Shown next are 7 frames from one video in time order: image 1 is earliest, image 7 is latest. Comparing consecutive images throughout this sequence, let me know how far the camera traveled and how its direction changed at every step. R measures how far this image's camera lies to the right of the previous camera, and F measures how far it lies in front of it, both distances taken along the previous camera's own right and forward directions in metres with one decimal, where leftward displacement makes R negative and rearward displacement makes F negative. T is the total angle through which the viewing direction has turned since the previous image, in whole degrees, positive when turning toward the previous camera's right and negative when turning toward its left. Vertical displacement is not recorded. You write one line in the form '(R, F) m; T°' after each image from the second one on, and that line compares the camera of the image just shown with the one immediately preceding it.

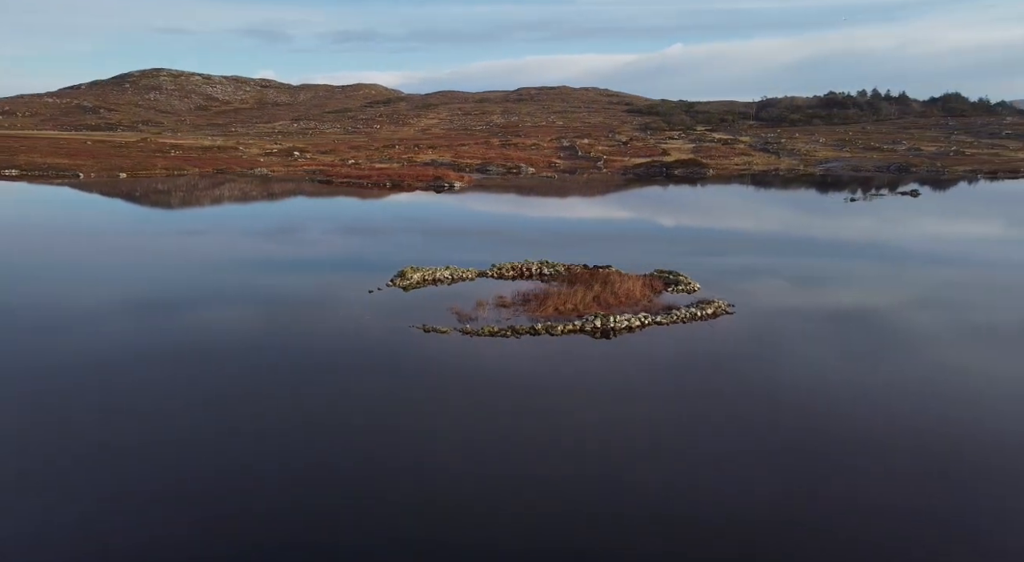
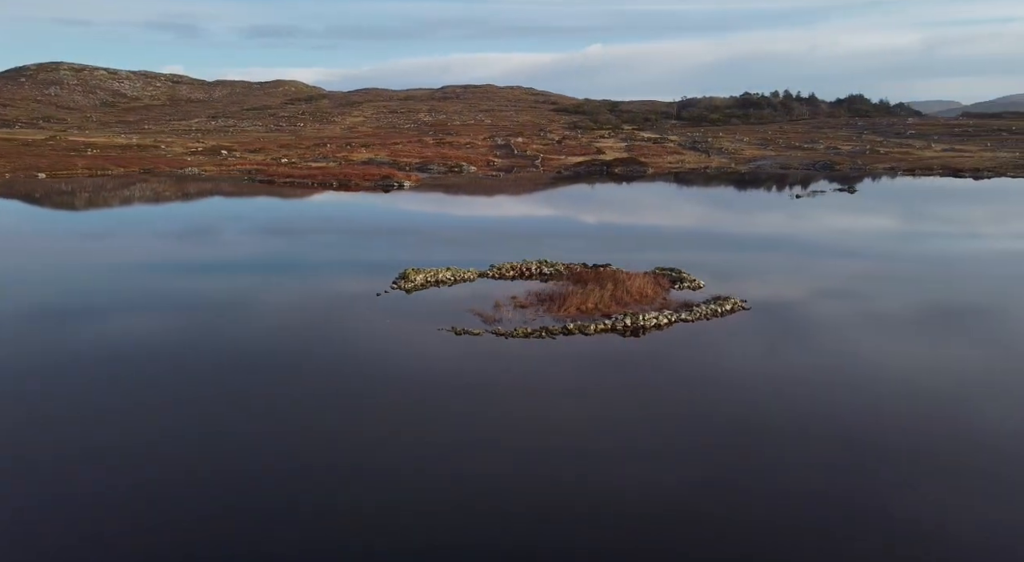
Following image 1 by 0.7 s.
(-2.0, -0.1) m; +7°
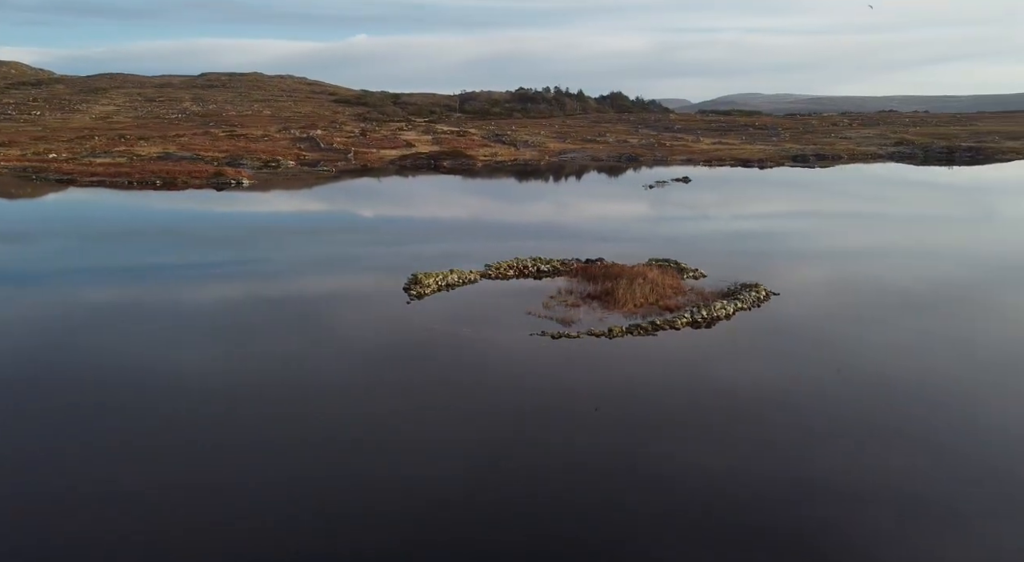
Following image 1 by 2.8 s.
(-5.8, +1.2) m; +19°
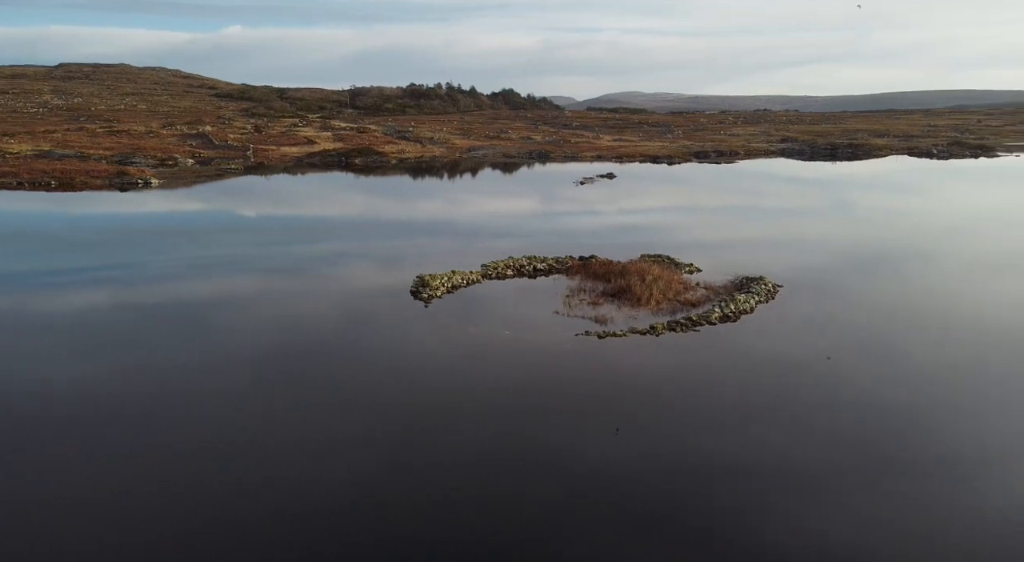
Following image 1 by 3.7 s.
(-2.8, +0.5) m; +10°
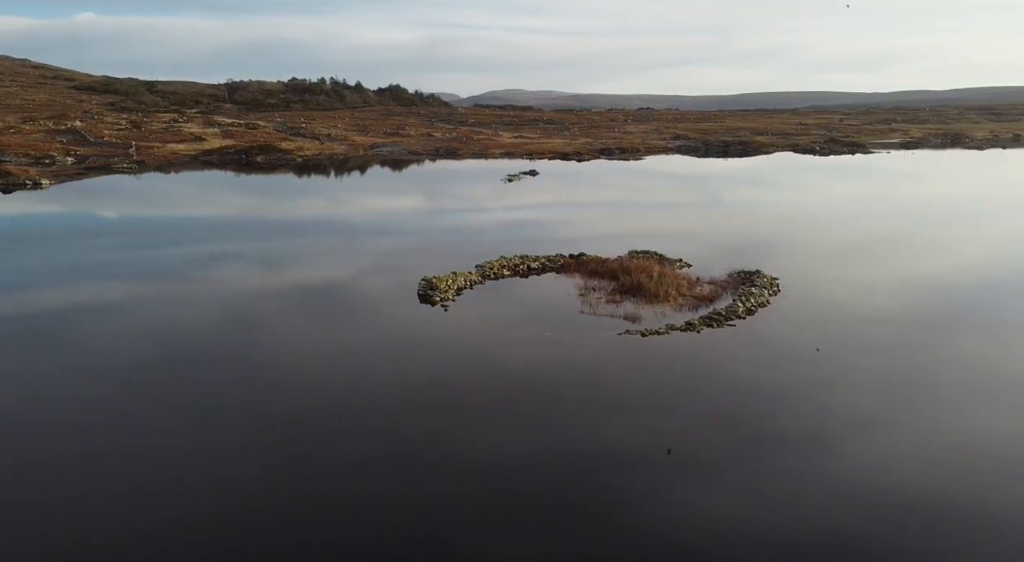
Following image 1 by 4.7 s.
(-2.8, +0.6) m; +10°
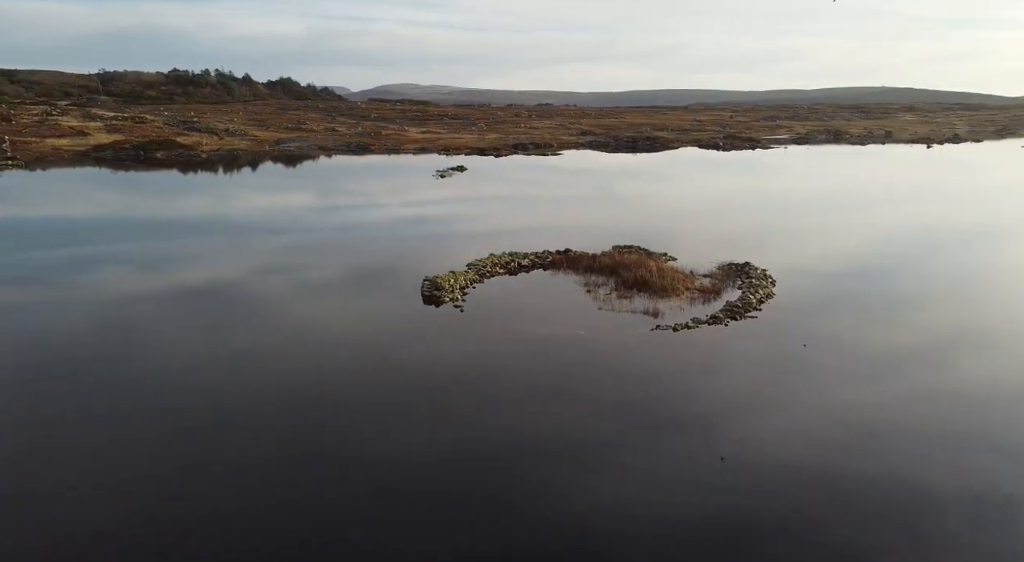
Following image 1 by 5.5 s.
(-2.4, +0.6) m; +9°
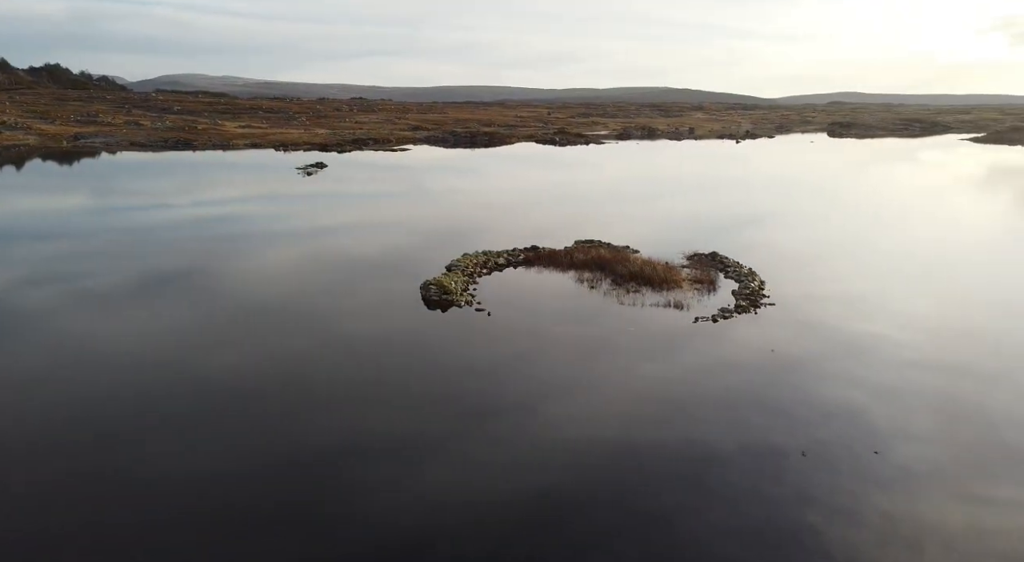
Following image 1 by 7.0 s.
(-3.9, +1.7) m; +16°
